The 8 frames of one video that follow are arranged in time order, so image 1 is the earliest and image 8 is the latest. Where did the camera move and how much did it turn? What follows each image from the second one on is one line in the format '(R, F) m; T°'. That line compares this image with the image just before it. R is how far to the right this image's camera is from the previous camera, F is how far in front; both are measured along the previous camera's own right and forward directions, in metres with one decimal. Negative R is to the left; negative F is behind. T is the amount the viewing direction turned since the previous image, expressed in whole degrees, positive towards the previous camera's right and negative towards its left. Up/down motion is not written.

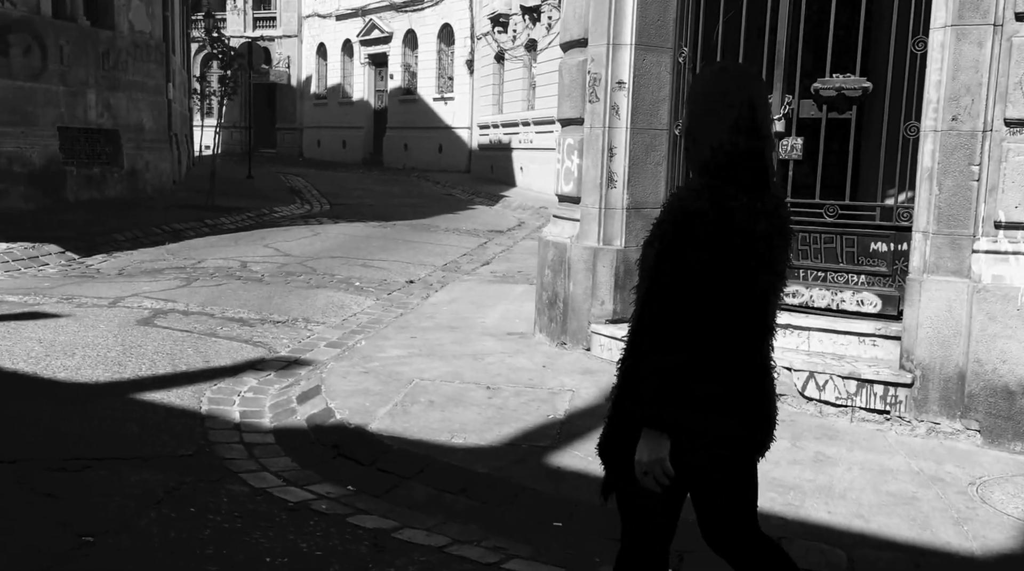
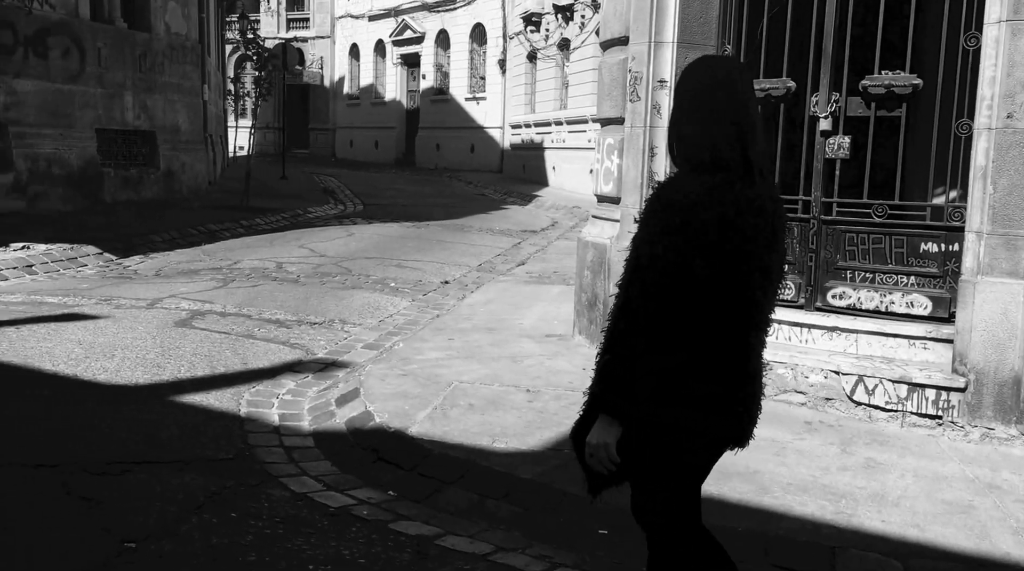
(-0.1, +0.1) m; -2°
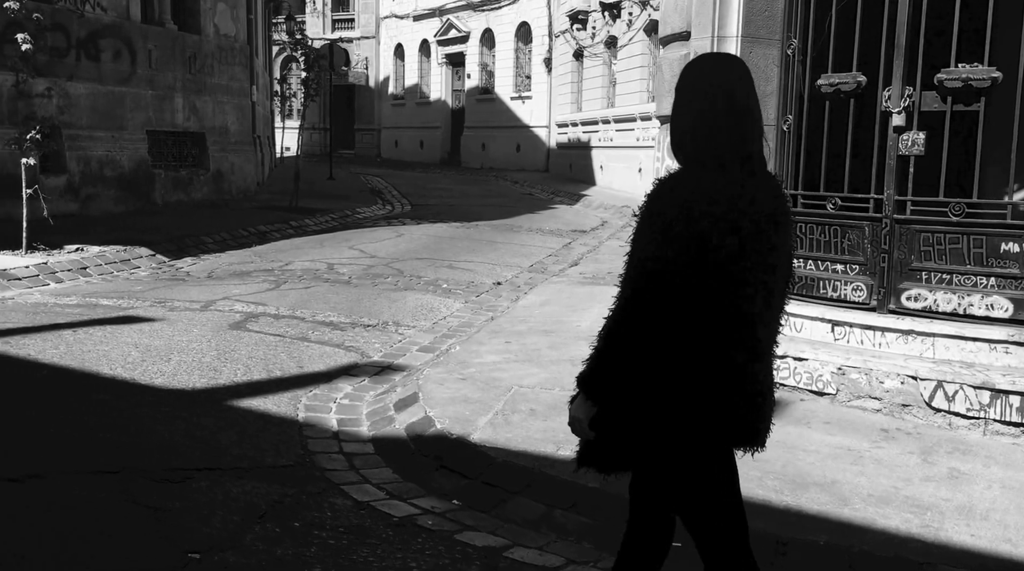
(-0.1, +0.2) m; -3°
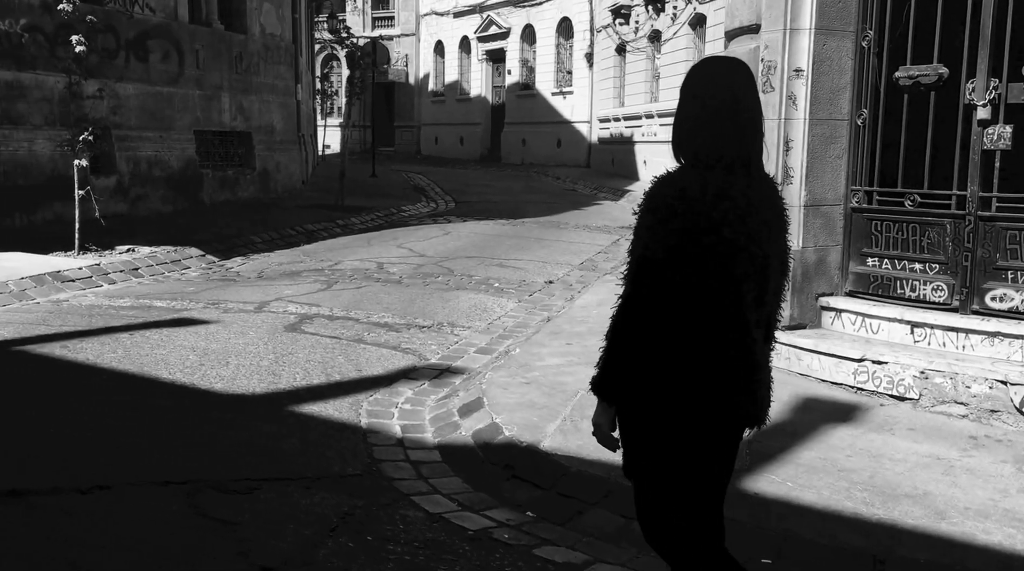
(-0.2, +0.2) m; -2°
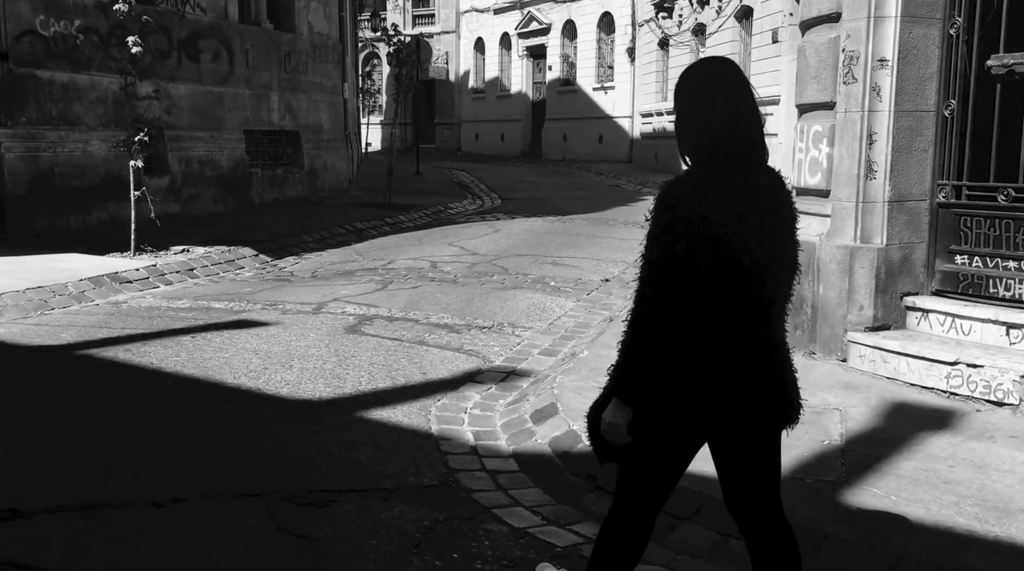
(-0.2, +0.2) m; -2°
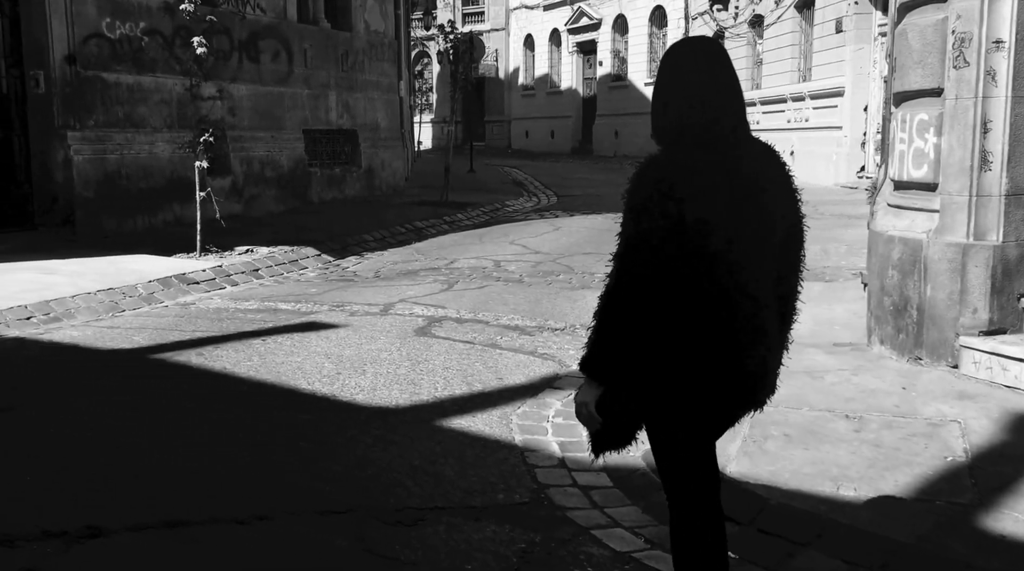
(-0.2, +0.3) m; -3°
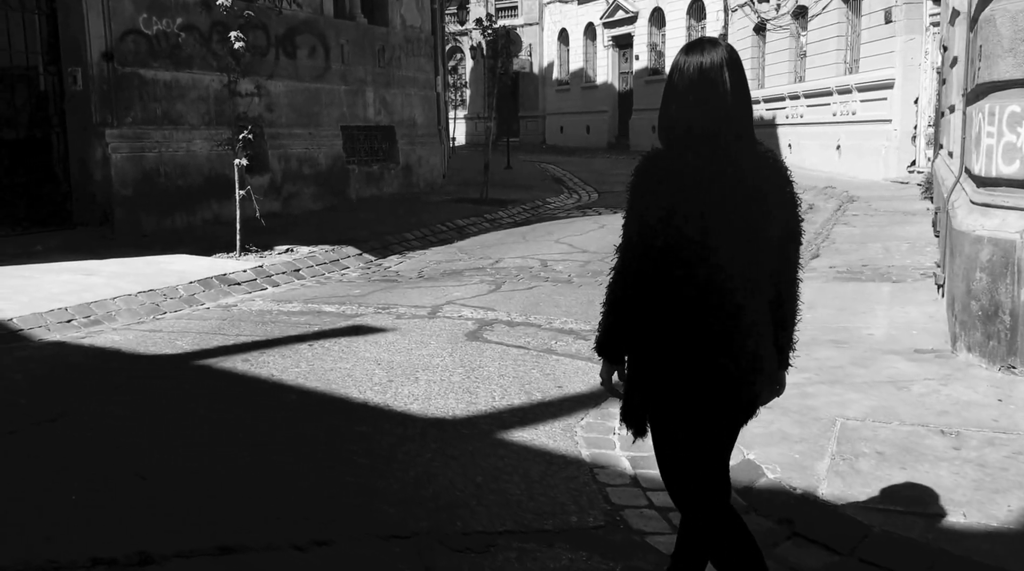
(-0.2, +0.3) m; -2°
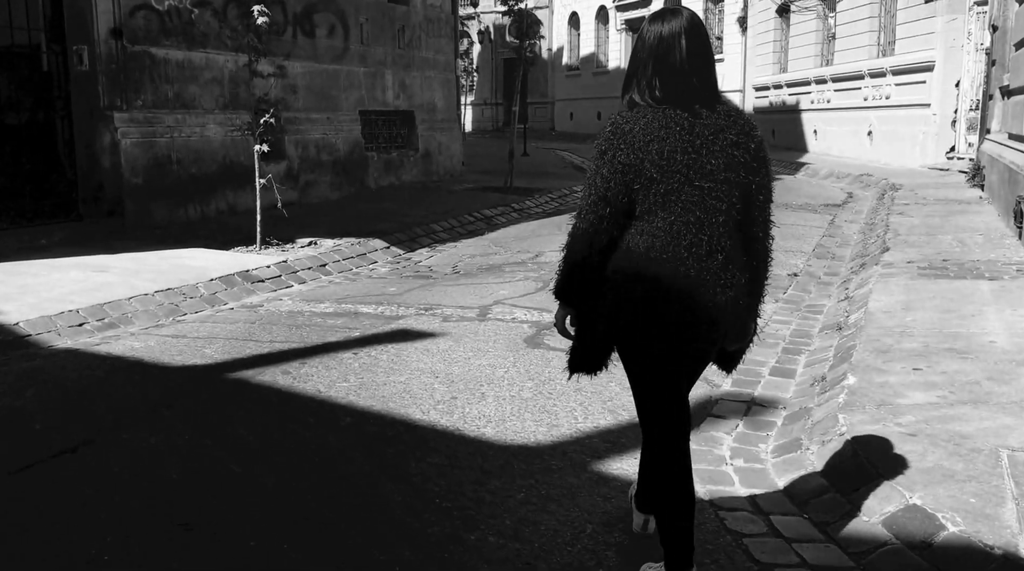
(-0.5, +0.8) m; 0°
